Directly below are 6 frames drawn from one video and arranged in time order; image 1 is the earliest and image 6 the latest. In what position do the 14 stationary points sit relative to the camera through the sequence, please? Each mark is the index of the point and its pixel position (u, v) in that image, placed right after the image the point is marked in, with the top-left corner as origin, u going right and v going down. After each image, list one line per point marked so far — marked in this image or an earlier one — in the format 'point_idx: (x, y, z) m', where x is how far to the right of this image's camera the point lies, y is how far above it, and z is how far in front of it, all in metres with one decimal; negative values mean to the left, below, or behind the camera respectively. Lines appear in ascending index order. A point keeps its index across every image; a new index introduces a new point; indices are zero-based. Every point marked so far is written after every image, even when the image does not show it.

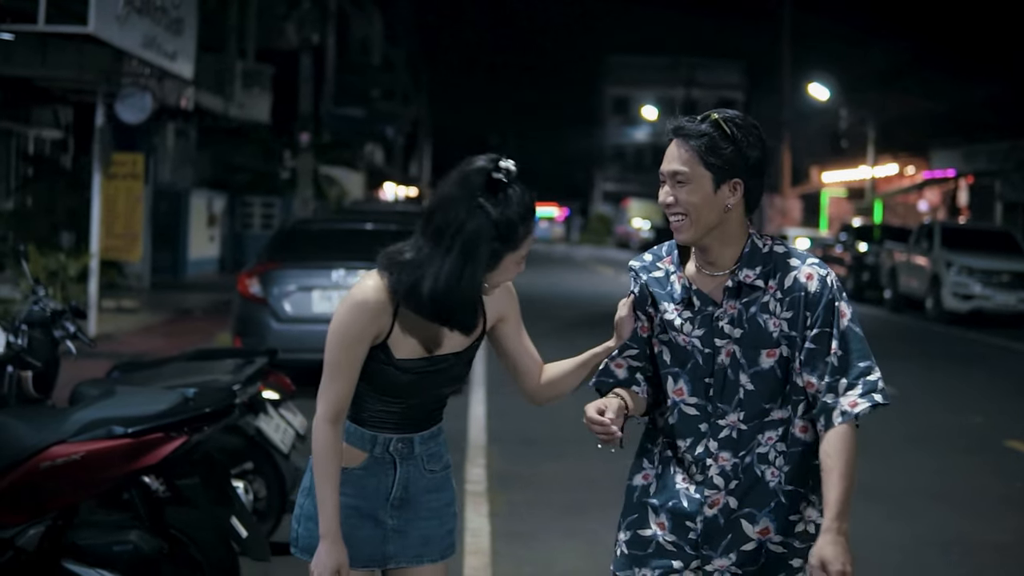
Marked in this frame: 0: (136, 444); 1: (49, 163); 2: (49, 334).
0: (-1.4, -0.6, +4.9) m
1: (-6.9, +1.9, +19.5) m
2: (-2.3, -0.2, +6.6) m
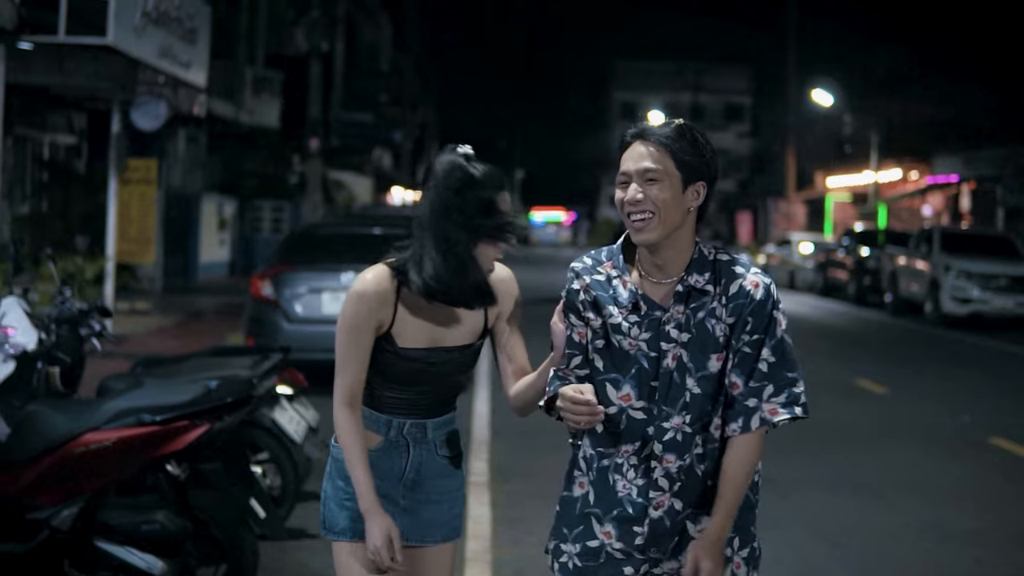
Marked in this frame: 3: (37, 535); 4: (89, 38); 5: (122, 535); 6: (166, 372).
0: (-1.4, -0.6, +5.2) m
1: (-6.8, +1.8, +20.0) m
2: (-2.3, -0.2, +7.0) m
3: (-1.9, -1.0, +5.1) m
4: (-4.3, +2.6, +13.5) m
5: (-1.5, -1.0, +5.2) m
6: (-1.6, -0.4, +6.1) m
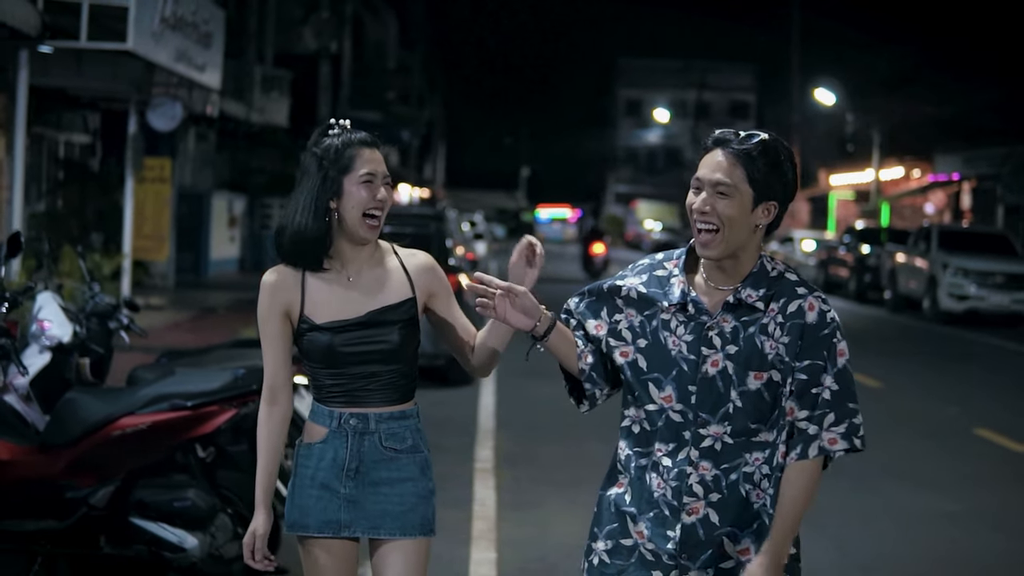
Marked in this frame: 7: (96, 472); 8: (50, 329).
0: (-1.4, -0.5, +5.7) m
1: (-6.7, +1.9, +20.4) m
2: (-2.3, -0.2, +7.4) m
3: (-1.9, -1.0, +5.6) m
4: (-4.3, +2.6, +14.0) m
5: (-1.5, -1.0, +5.7) m
6: (-1.6, -0.4, +6.5) m
7: (-1.8, -0.8, +5.6) m
8: (-2.2, -0.2, +6.2) m
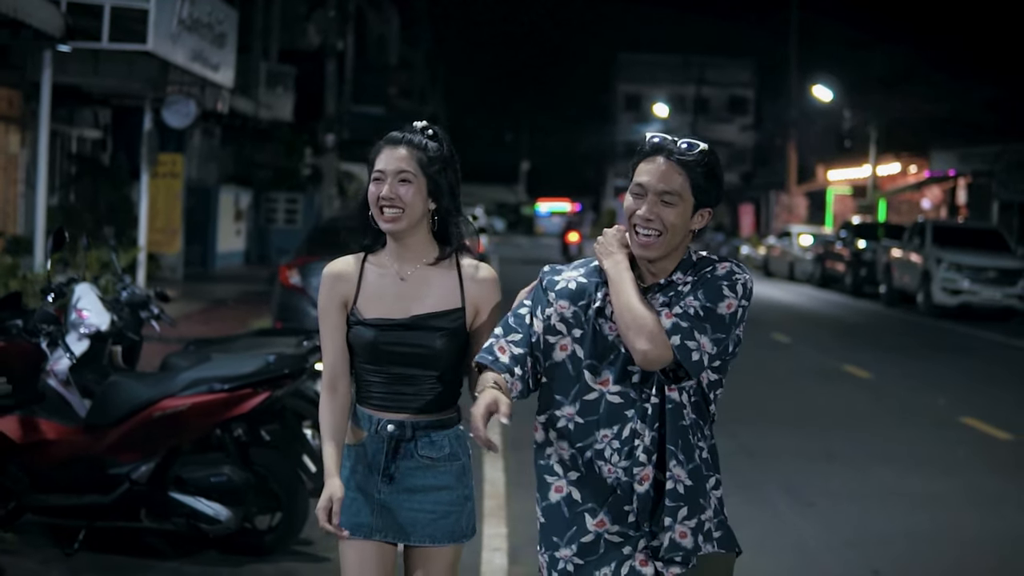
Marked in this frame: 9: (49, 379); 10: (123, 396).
0: (-1.3, -0.5, +6.1) m
1: (-6.7, +2.0, +20.9) m
2: (-2.2, -0.2, +7.9) m
3: (-1.8, -0.9, +6.0) m
4: (-4.2, +2.7, +14.4) m
5: (-1.5, -0.9, +6.1) m
6: (-1.5, -0.3, +7.0) m
7: (-1.7, -0.7, +6.1) m
8: (-2.2, -0.2, +6.7) m
9: (-2.2, -0.4, +6.2) m
10: (-1.8, -0.5, +6.1) m
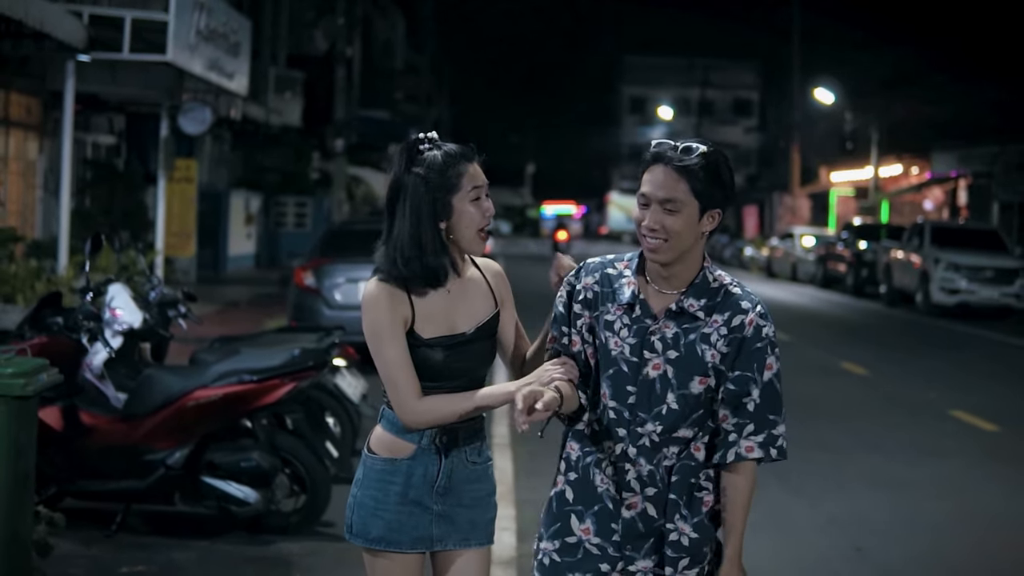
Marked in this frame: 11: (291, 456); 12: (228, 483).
0: (-1.3, -0.5, +6.6) m
1: (-6.6, +2.0, +21.3) m
2: (-2.2, -0.2, +8.3) m
3: (-1.8, -0.9, +6.5) m
4: (-4.2, +2.7, +14.9) m
5: (-1.4, -0.9, +6.6) m
6: (-1.5, -0.3, +7.5) m
7: (-1.7, -0.7, +6.5) m
8: (-2.1, -0.2, +7.2) m
9: (-2.2, -0.4, +6.7) m
10: (-1.8, -0.5, +6.5) m
11: (-1.1, -0.9, +6.7) m
12: (-1.4, -1.0, +6.5) m
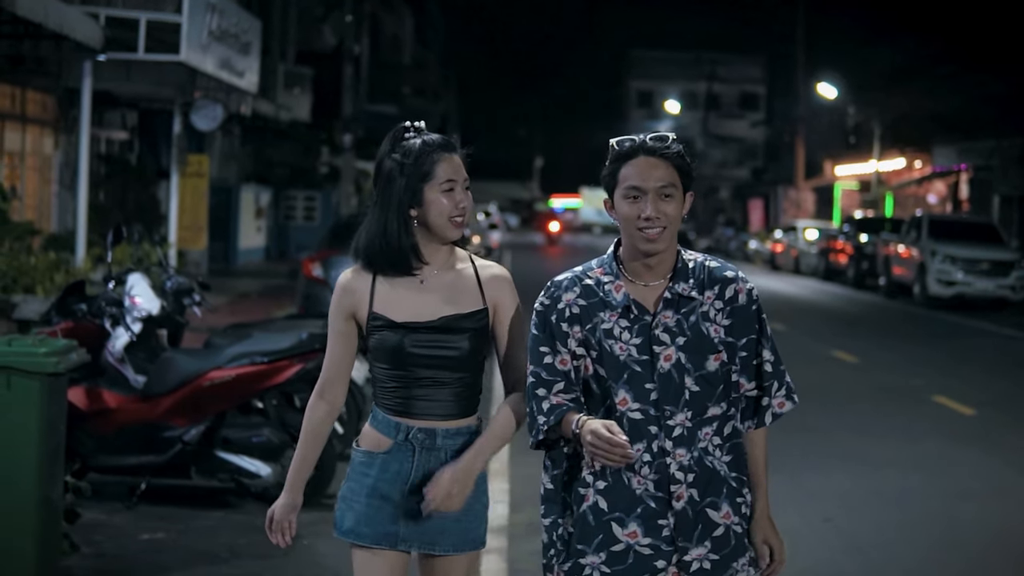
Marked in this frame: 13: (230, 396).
0: (-1.3, -0.4, +7.1) m
1: (-6.5, +2.1, +21.9) m
2: (-2.2, -0.1, +8.8) m
3: (-1.8, -0.9, +7.0) m
4: (-4.1, +2.8, +15.4) m
5: (-1.5, -0.9, +7.1) m
6: (-1.5, -0.3, +7.9) m
7: (-1.7, -0.7, +7.0) m
8: (-2.2, -0.1, +7.6) m
9: (-2.2, -0.4, +7.2) m
10: (-1.8, -0.4, +7.0) m
11: (-1.2, -0.8, +7.2) m
12: (-1.5, -0.9, +7.0) m
13: (-1.5, -0.6, +7.0) m
